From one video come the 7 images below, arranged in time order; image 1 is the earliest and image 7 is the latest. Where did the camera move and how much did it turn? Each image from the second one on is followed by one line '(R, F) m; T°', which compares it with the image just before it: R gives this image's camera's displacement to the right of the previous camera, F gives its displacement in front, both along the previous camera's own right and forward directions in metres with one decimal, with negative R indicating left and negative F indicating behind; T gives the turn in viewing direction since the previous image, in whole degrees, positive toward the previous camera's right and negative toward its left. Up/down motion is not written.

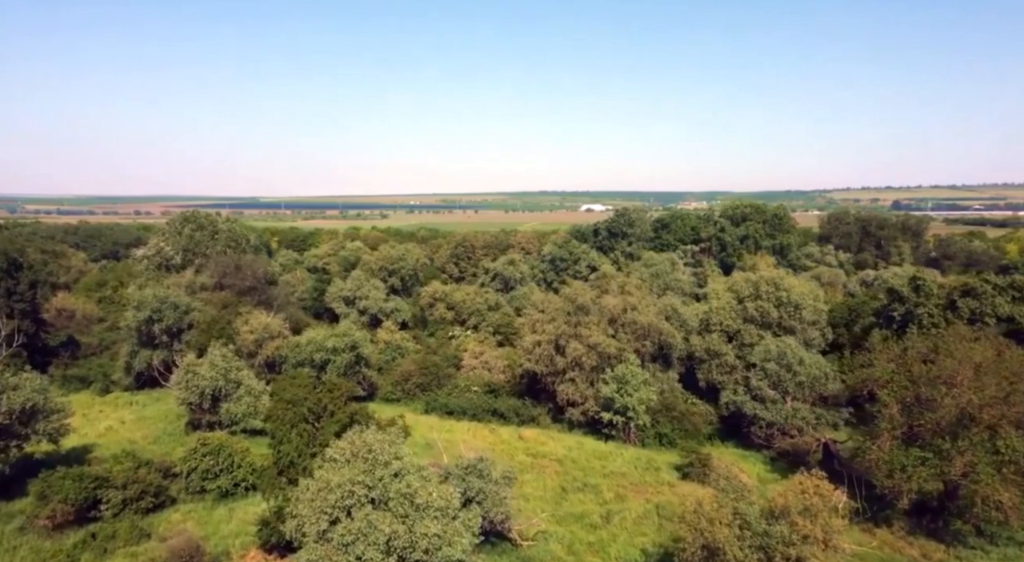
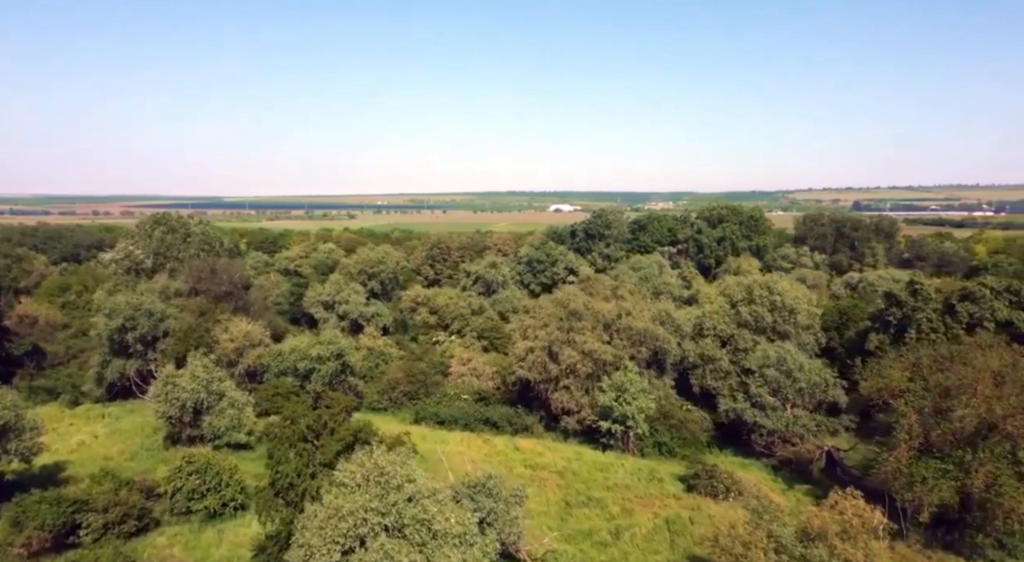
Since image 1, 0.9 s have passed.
(-0.9, +0.7) m; +2°
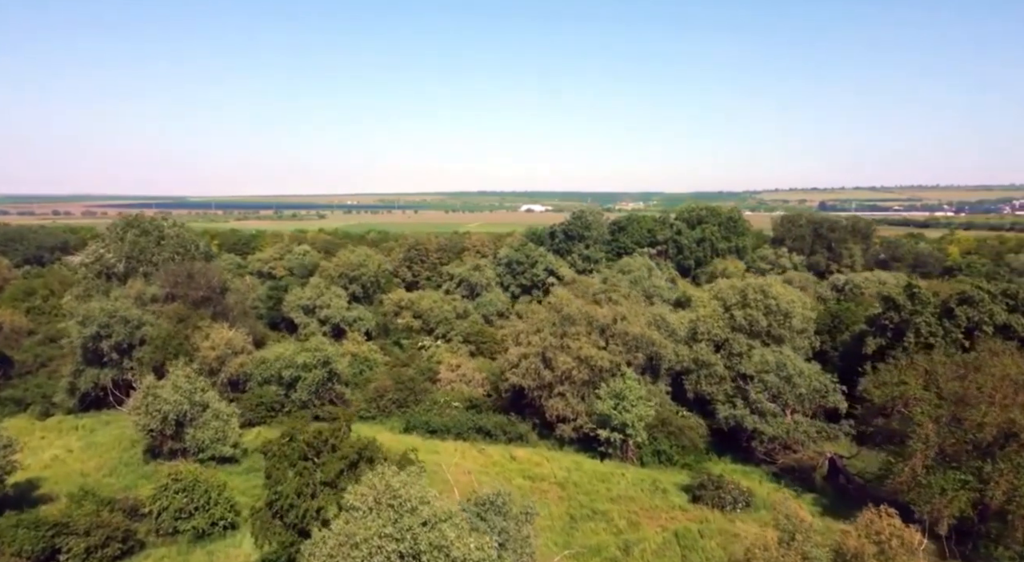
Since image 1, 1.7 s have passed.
(-0.8, +0.7) m; +2°
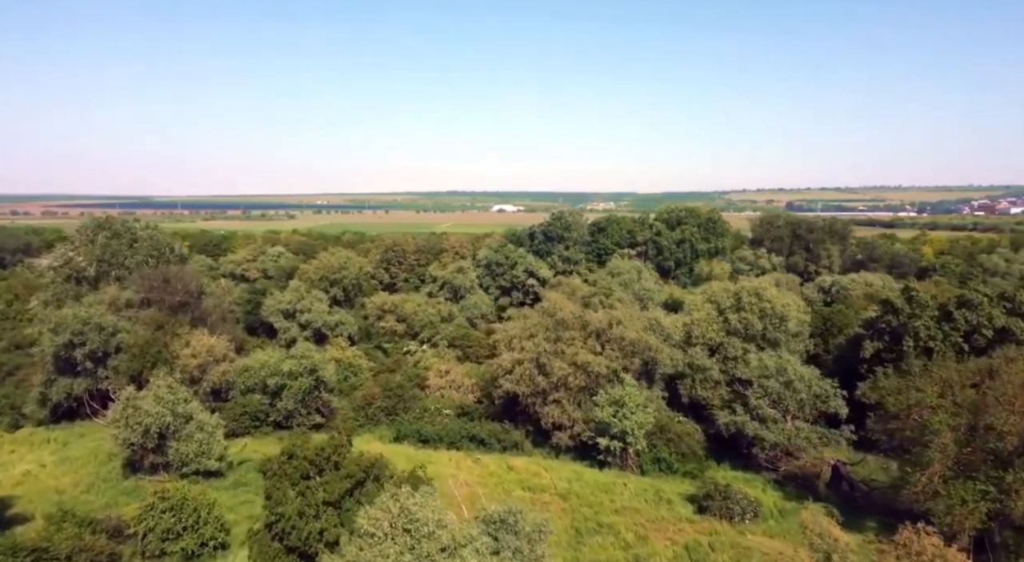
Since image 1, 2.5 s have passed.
(-0.8, +0.7) m; +2°
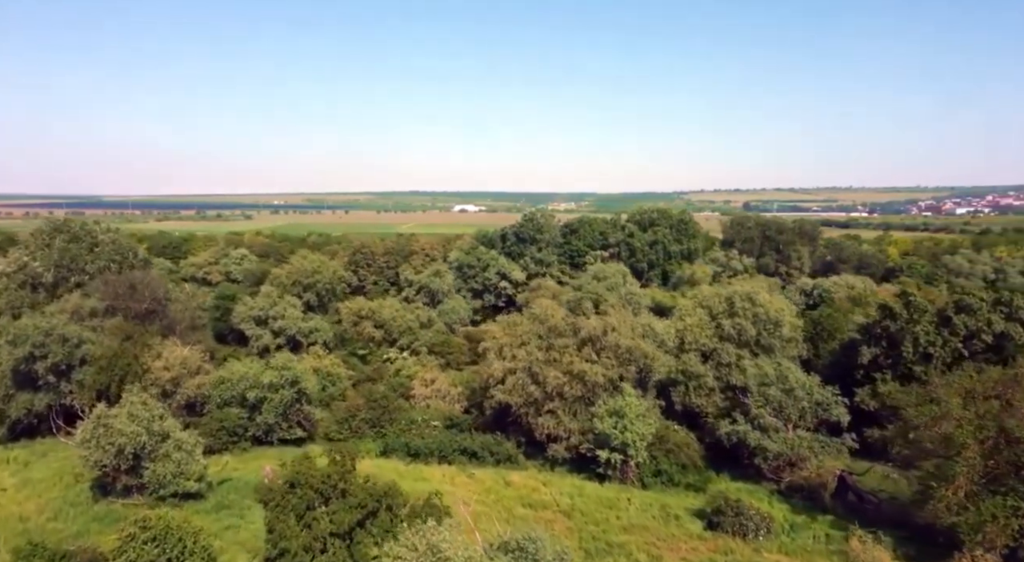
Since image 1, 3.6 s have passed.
(-1.1, +1.0) m; +3°
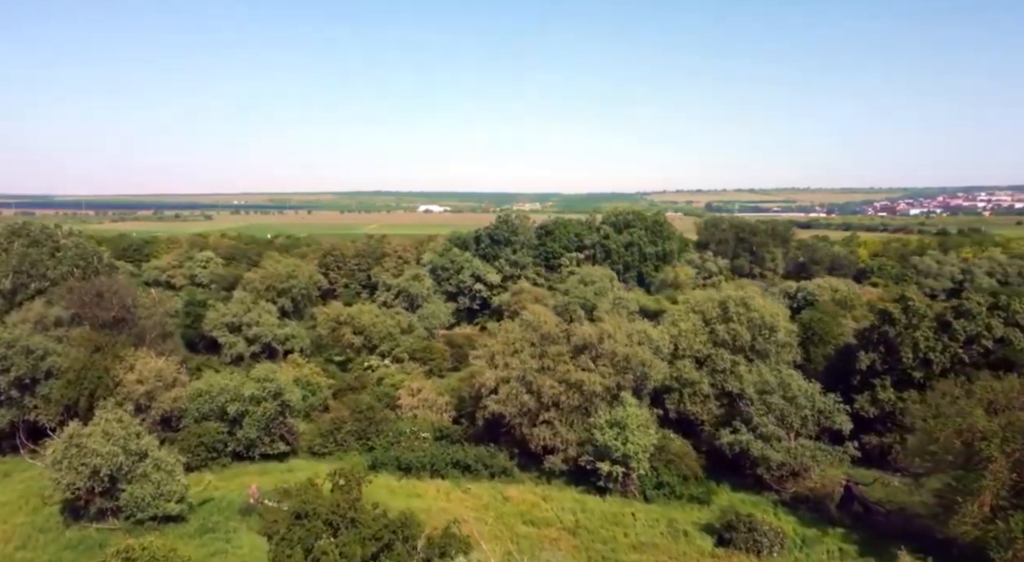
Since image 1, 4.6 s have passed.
(-1.0, +0.9) m; +3°
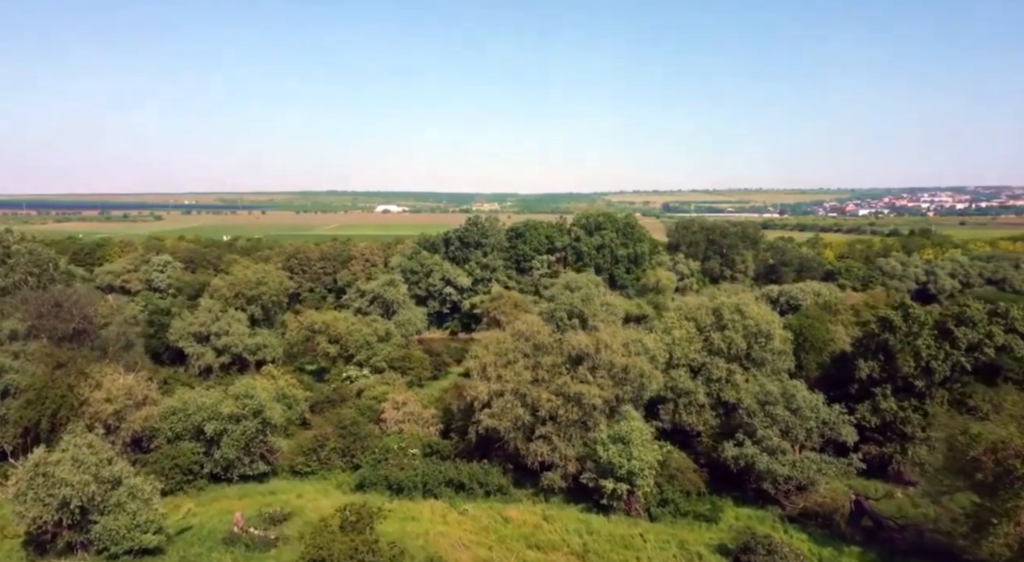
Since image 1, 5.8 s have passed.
(-1.2, +1.1) m; +3°
